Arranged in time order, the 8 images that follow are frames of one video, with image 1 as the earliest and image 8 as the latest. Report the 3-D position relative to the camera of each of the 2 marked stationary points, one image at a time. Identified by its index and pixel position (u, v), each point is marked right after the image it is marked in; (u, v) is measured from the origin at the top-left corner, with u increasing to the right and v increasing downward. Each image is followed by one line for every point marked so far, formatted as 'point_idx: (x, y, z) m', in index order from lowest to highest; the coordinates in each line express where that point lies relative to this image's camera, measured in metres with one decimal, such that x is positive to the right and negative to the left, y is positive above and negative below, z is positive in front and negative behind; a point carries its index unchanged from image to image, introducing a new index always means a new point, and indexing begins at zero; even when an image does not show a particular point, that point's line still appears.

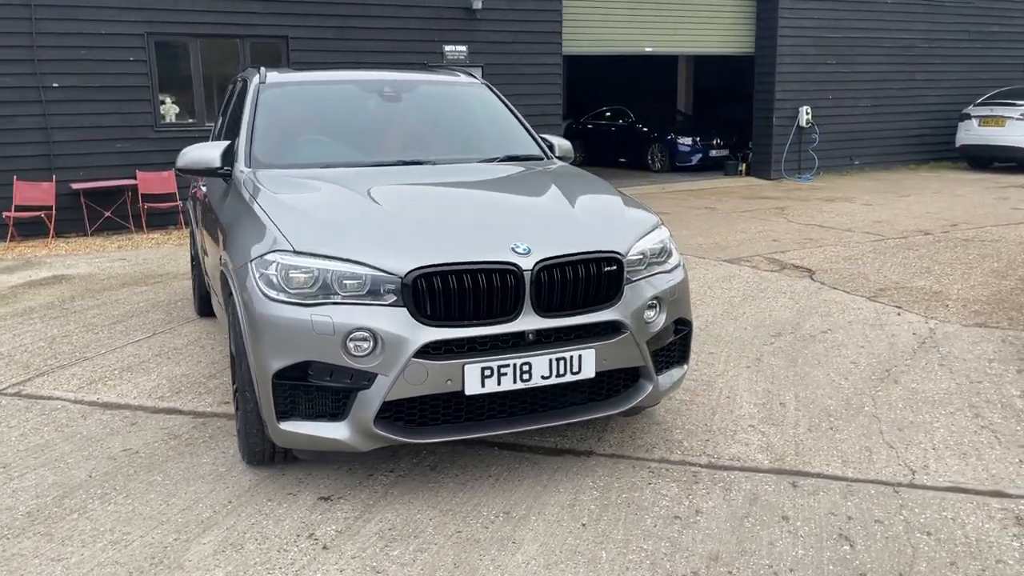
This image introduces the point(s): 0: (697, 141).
0: (+3.4, +2.7, +16.5) m
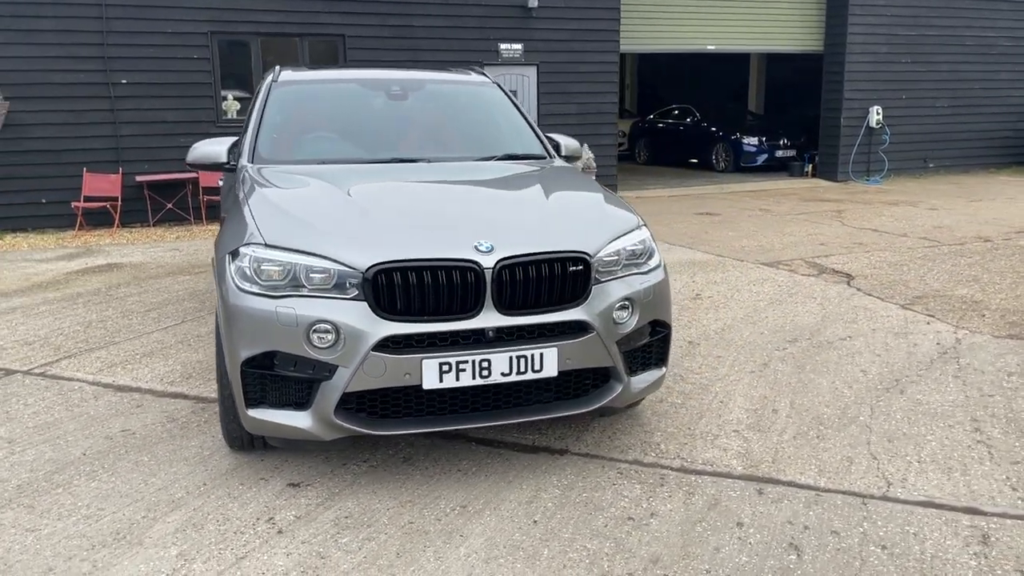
0: (+4.6, +2.7, +16.2) m
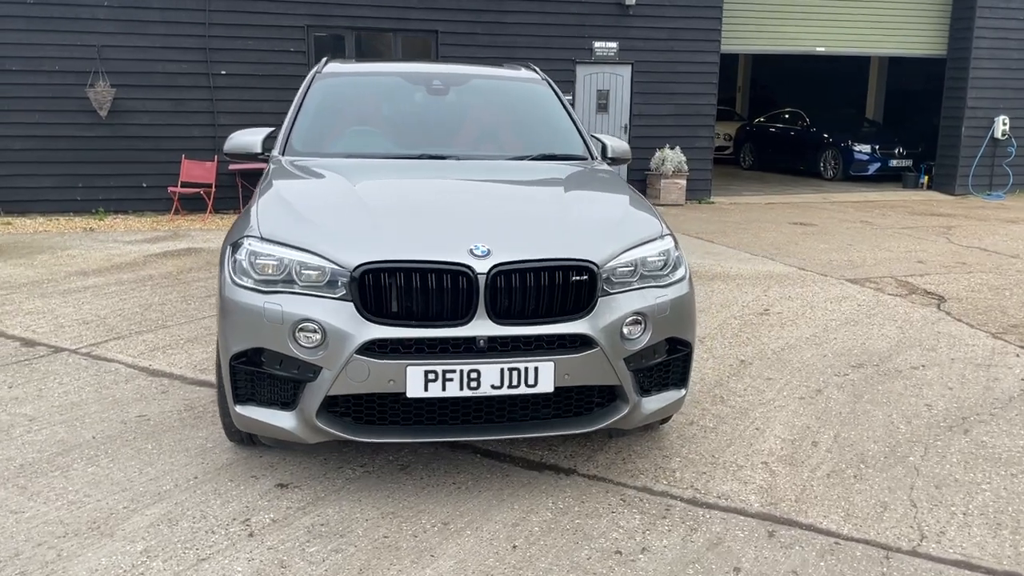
0: (+6.3, +2.4, +15.3) m
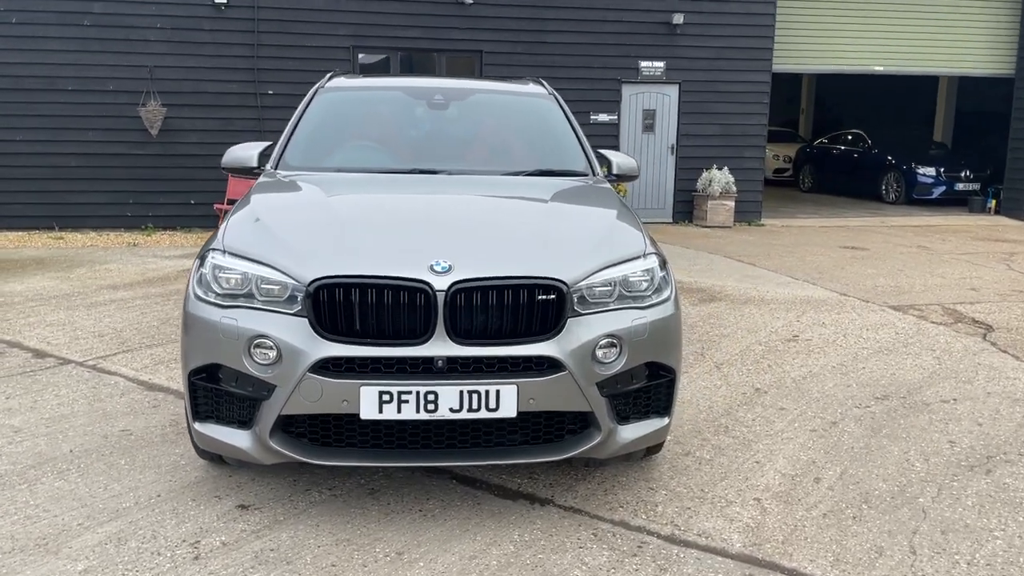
0: (+7.1, +1.9, +14.7) m
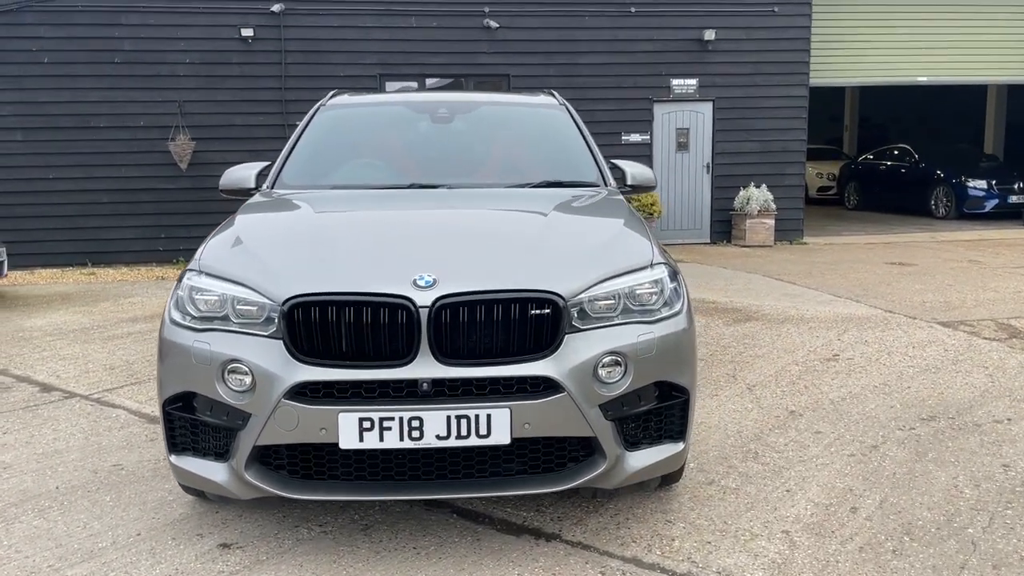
0: (+7.7, +1.7, +14.2) m
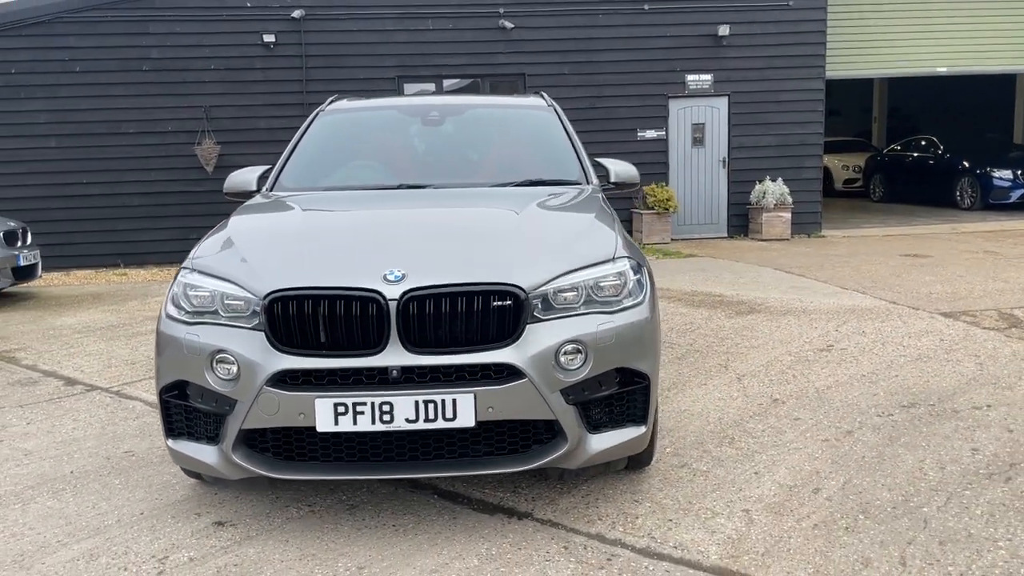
0: (+8.0, +1.8, +14.1) m
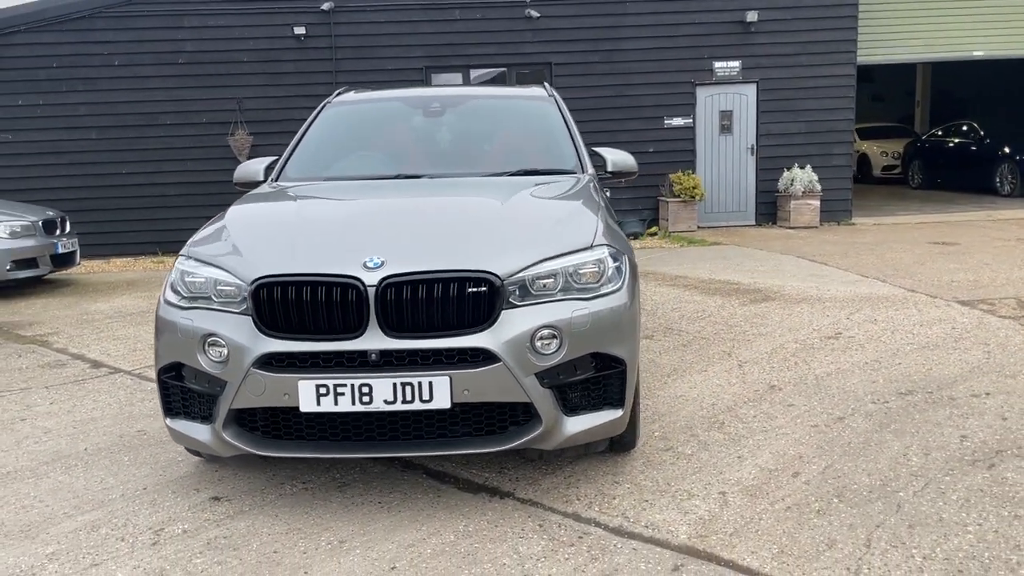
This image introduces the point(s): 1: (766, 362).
0: (+8.4, +2.0, +13.7) m
1: (+1.4, -0.4, +4.9) m
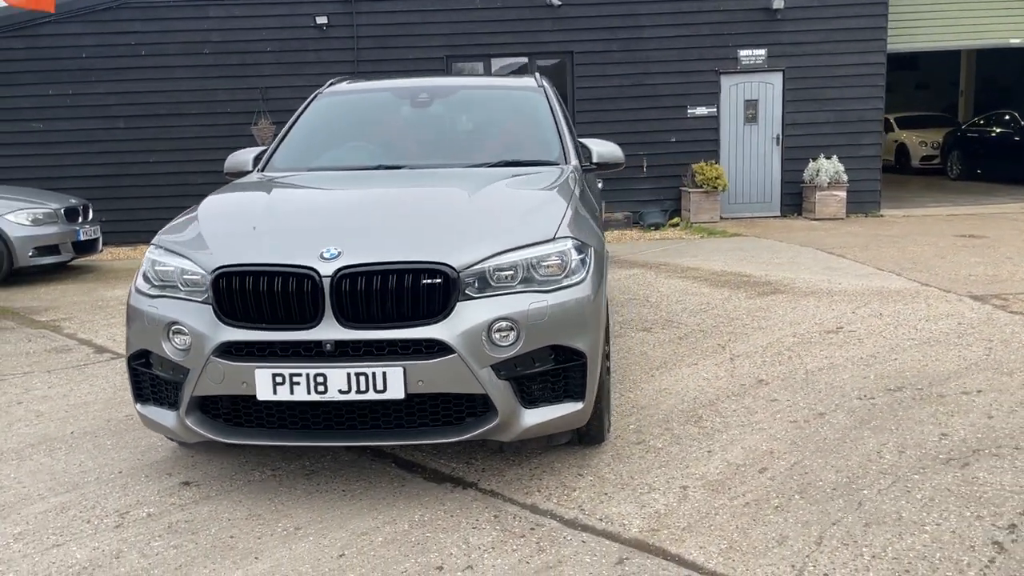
0: (+8.8, +2.1, +13.3) m
1: (+1.3, -0.4, +4.8) m
